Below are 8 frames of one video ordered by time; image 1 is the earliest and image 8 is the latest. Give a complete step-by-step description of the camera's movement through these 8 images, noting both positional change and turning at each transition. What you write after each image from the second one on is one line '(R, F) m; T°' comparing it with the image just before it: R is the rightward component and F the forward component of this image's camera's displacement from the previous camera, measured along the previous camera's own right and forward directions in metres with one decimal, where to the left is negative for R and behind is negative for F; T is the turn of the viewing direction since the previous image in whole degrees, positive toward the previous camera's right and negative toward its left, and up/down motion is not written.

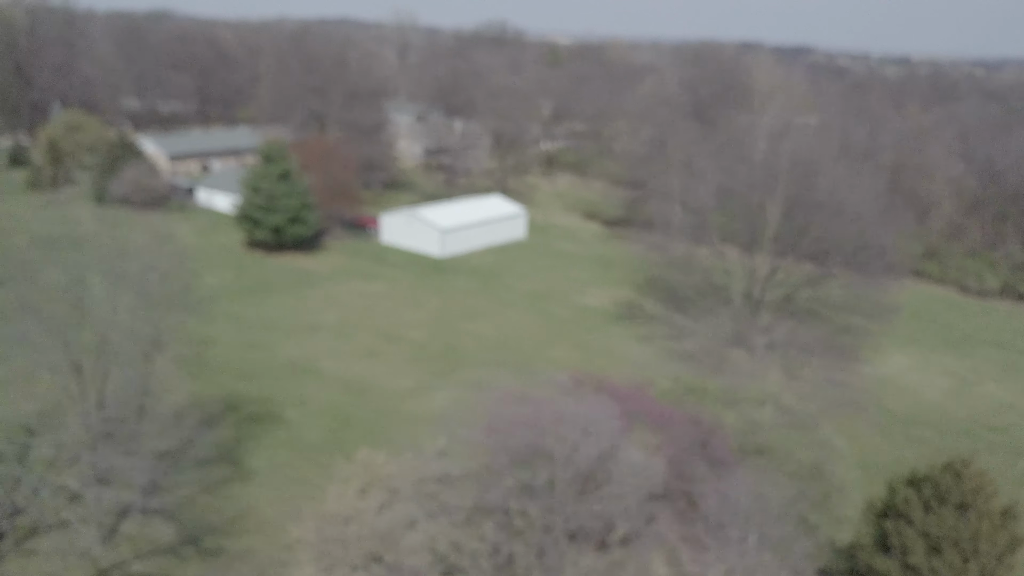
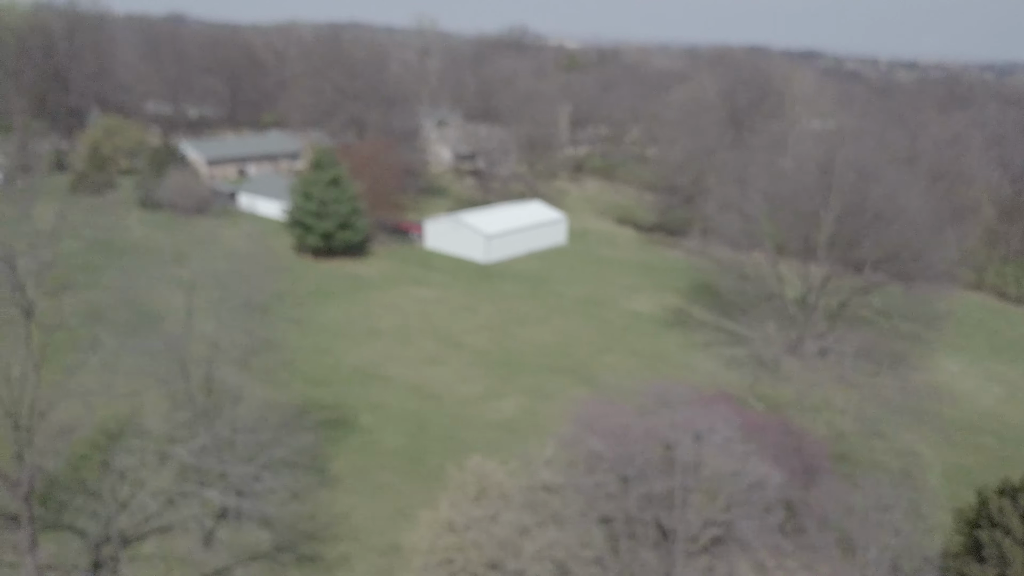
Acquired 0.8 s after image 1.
(-7.0, -0.3) m; 0°
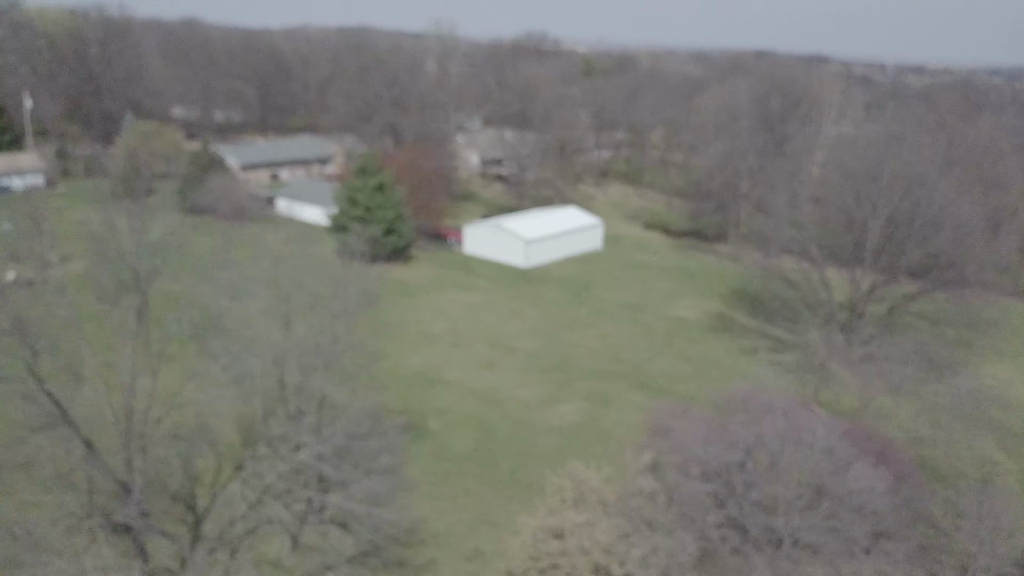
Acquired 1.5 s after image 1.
(-6.4, -0.3) m; 0°
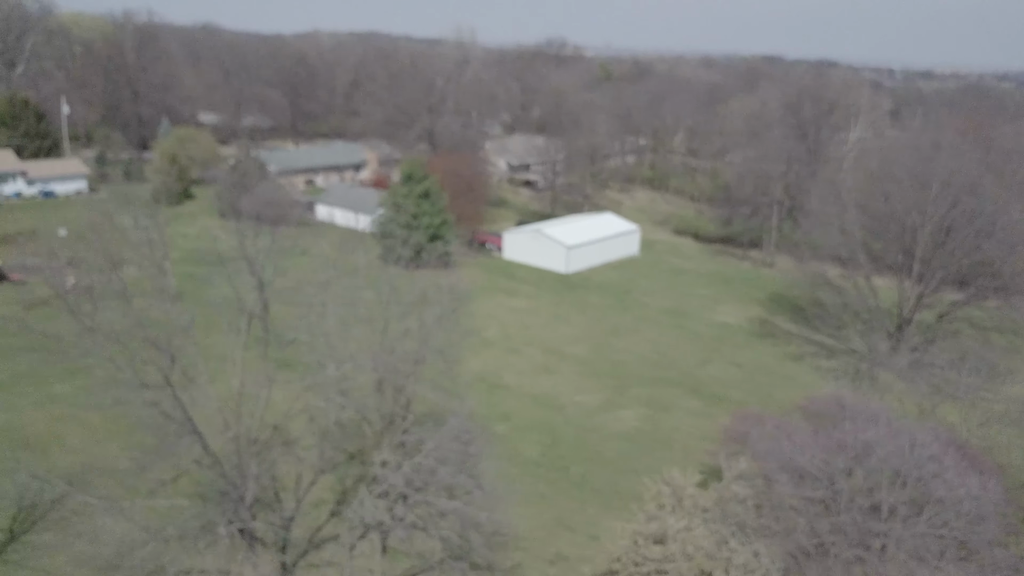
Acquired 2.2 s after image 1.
(-6.7, -0.4) m; 0°
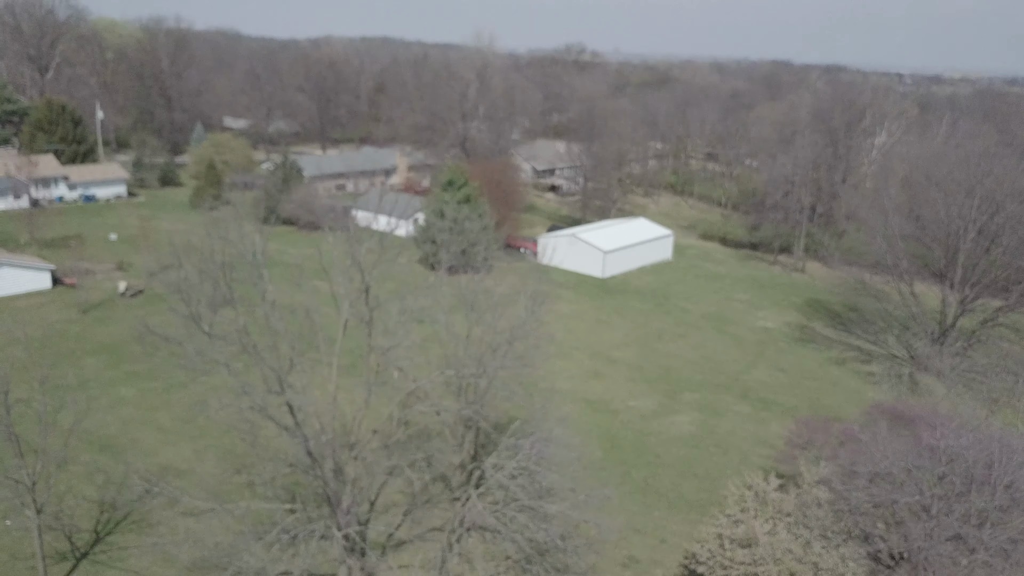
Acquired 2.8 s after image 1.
(-6.1, -0.4) m; 0°
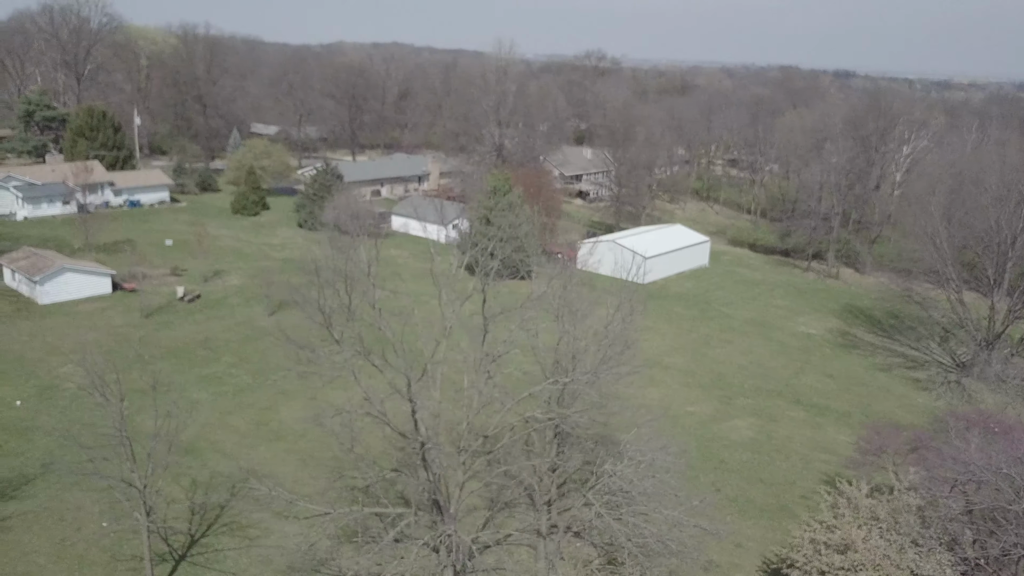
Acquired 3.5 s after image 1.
(-6.9, -0.5) m; 0°
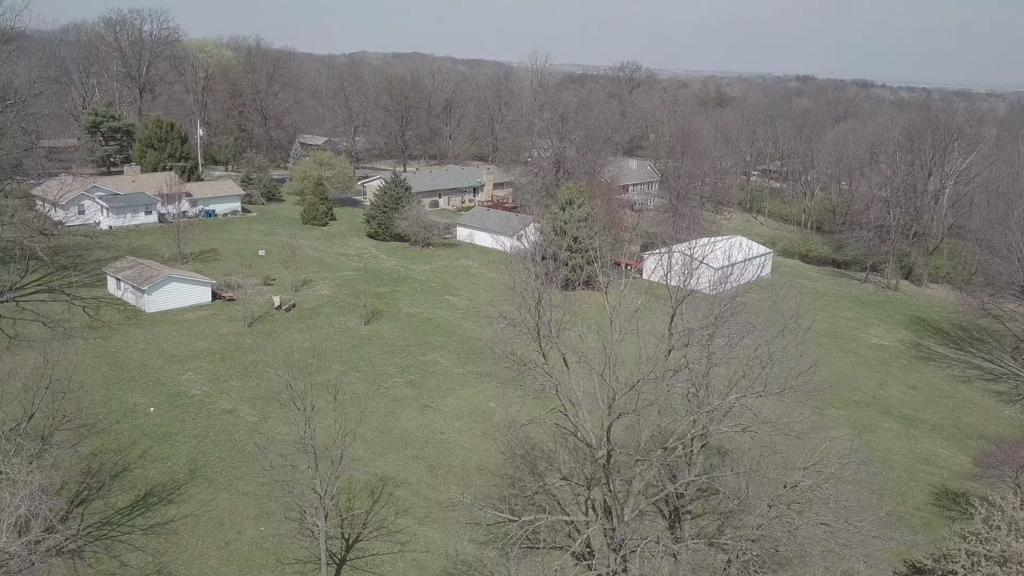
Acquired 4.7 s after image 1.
(-12.2, -1.0) m; 0°
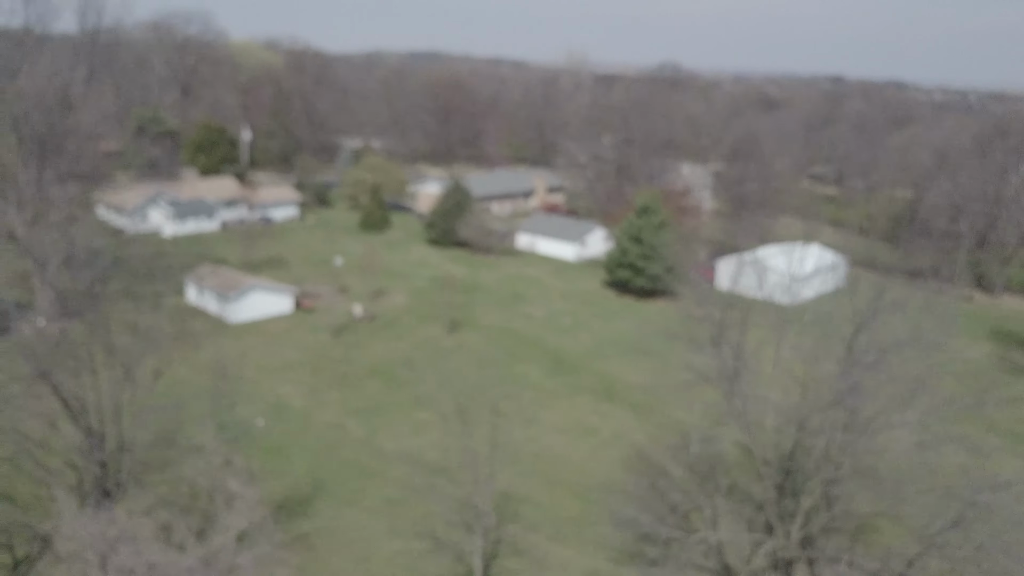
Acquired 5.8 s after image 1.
(-11.8, +0.2) m; 0°
